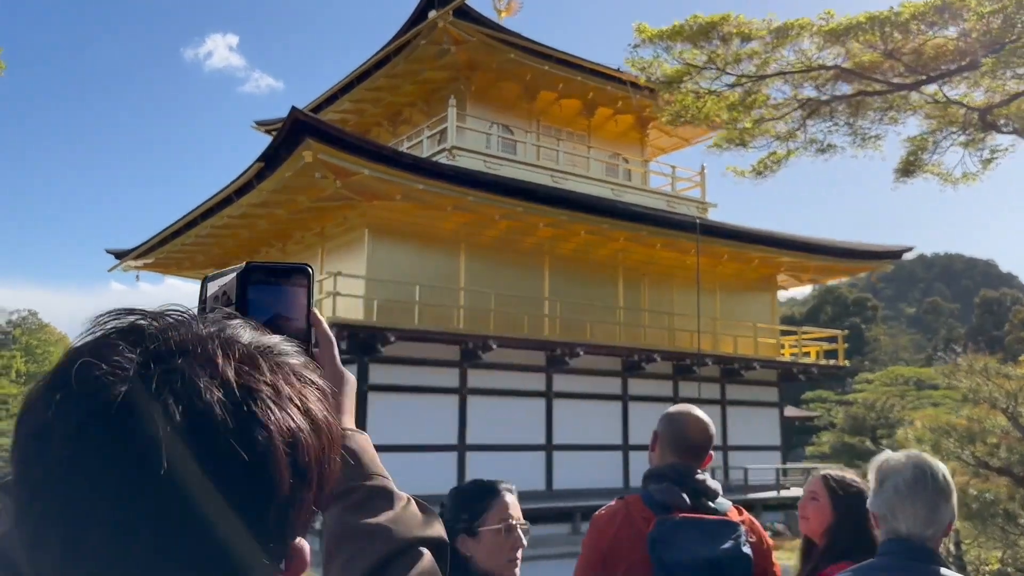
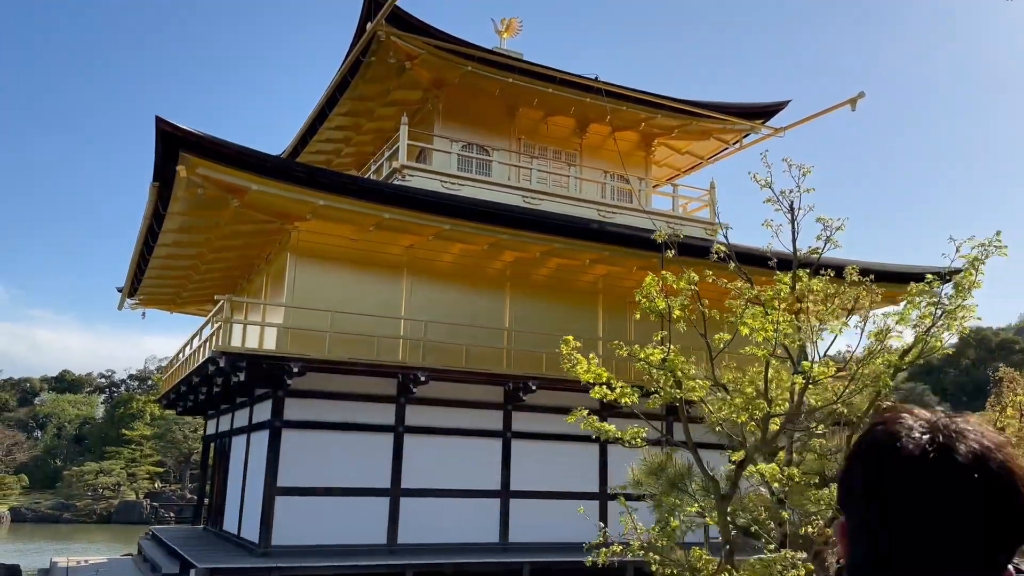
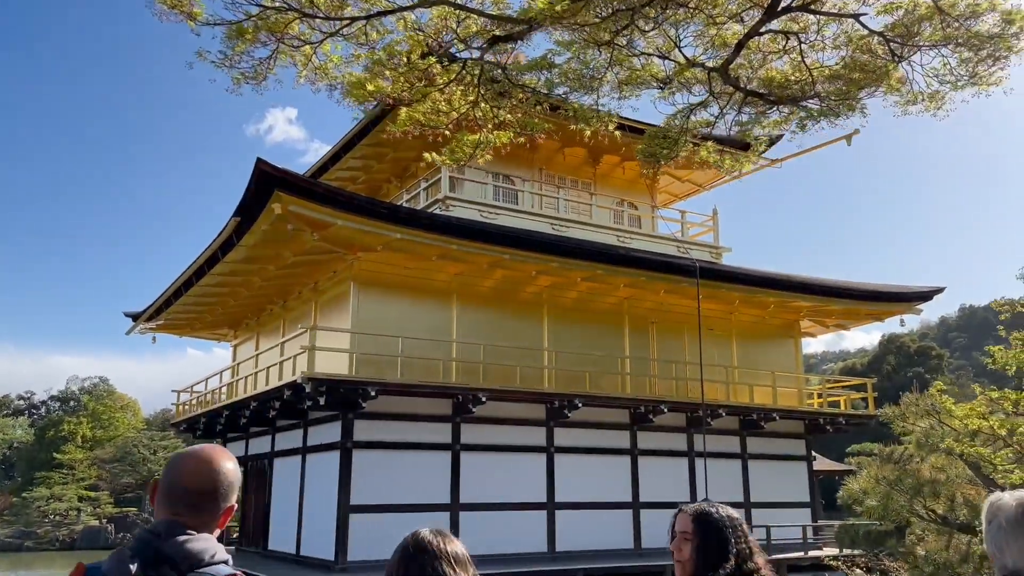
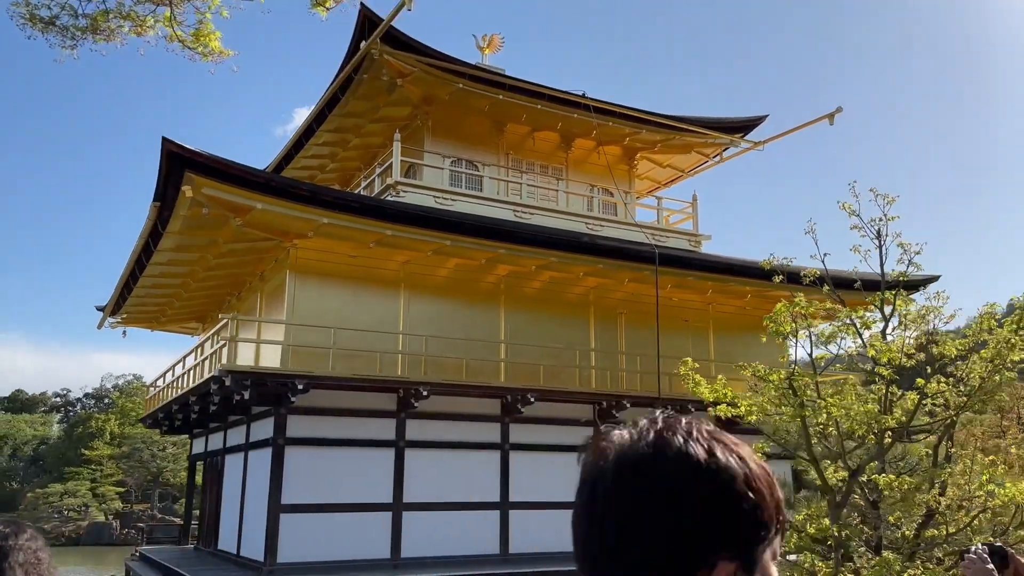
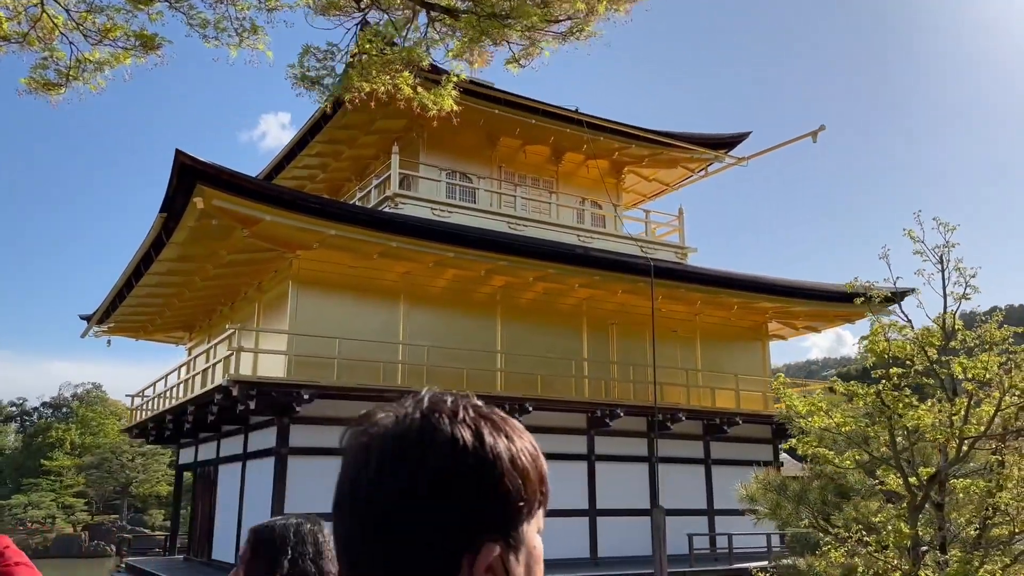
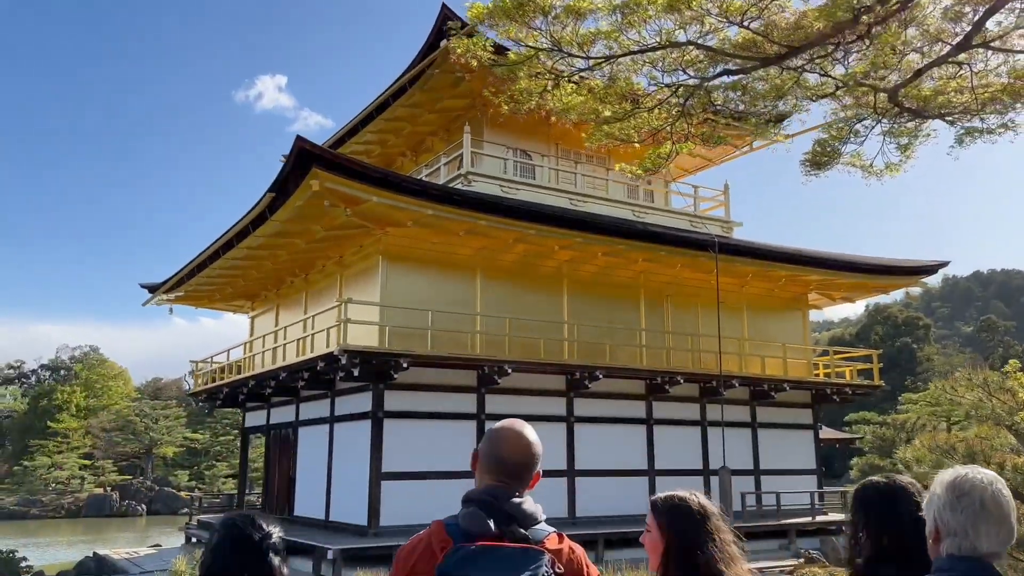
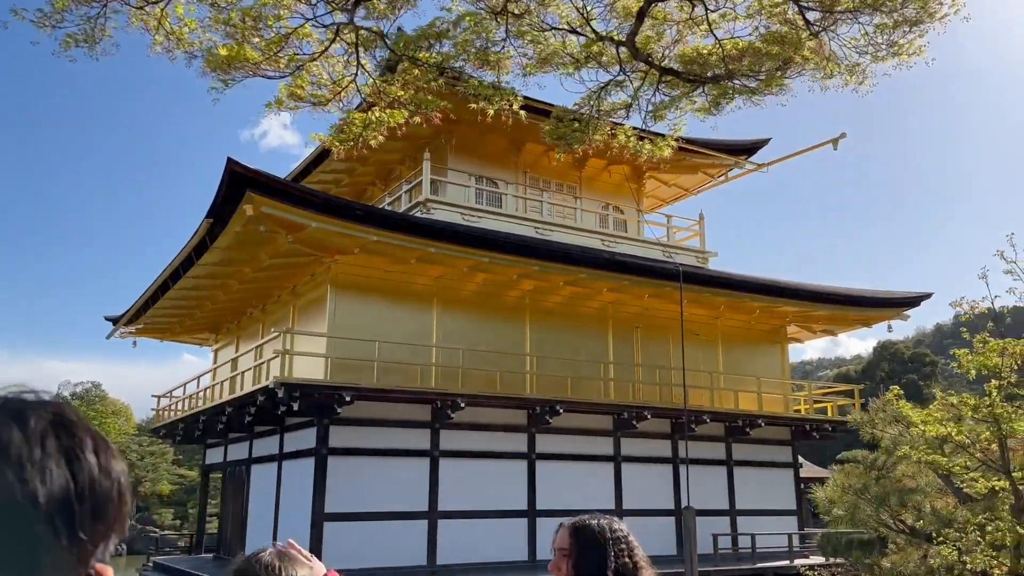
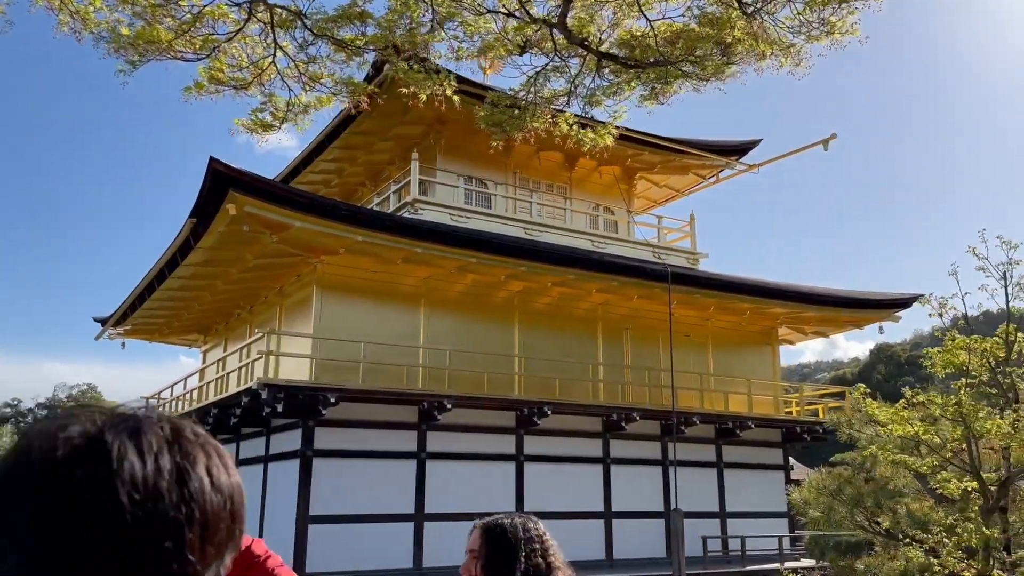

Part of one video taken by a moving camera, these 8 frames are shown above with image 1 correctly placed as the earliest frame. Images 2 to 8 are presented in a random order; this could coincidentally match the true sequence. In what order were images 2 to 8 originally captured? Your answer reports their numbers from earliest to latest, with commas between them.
6, 3, 7, 8, 5, 4, 2
